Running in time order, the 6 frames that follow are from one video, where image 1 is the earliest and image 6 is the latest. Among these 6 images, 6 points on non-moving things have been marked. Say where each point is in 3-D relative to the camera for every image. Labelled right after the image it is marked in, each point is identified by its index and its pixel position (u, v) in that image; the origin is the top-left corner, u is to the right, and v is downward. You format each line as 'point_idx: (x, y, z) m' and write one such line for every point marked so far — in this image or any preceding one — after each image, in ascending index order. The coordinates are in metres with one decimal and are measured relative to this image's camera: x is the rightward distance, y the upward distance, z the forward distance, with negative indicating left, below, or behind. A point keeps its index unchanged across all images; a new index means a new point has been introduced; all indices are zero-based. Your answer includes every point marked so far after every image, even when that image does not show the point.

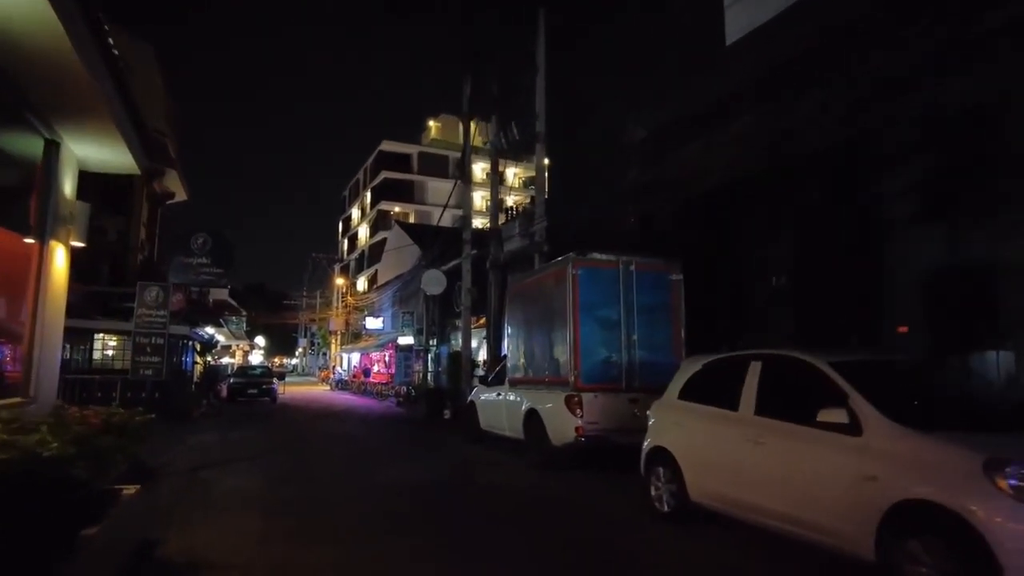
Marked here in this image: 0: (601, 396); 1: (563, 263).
0: (+1.3, -1.6, +10.0) m
1: (+0.8, +0.4, +10.4) m
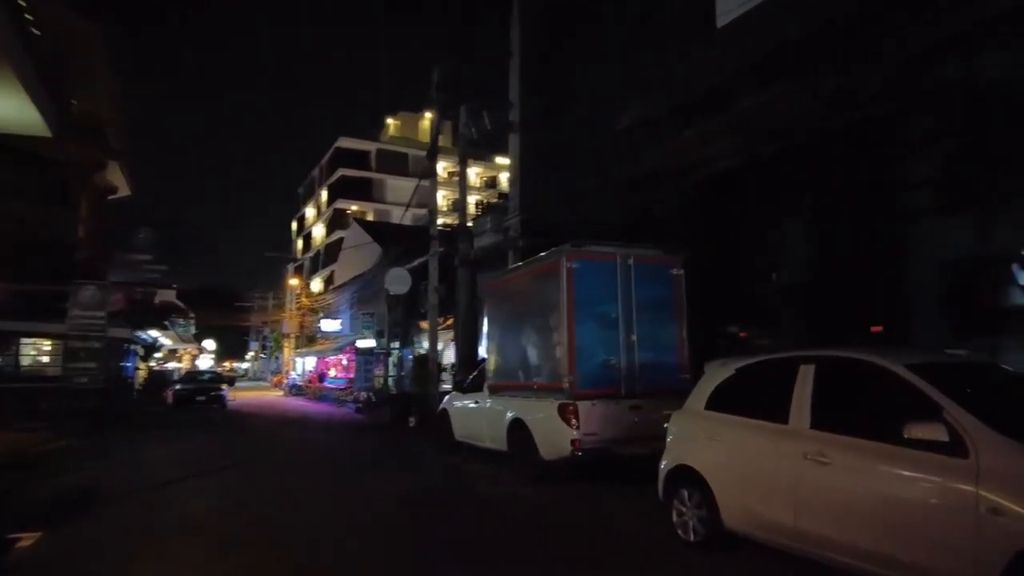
0: (+1.2, -1.5, +8.9) m
1: (+0.6, +0.4, +9.4) m
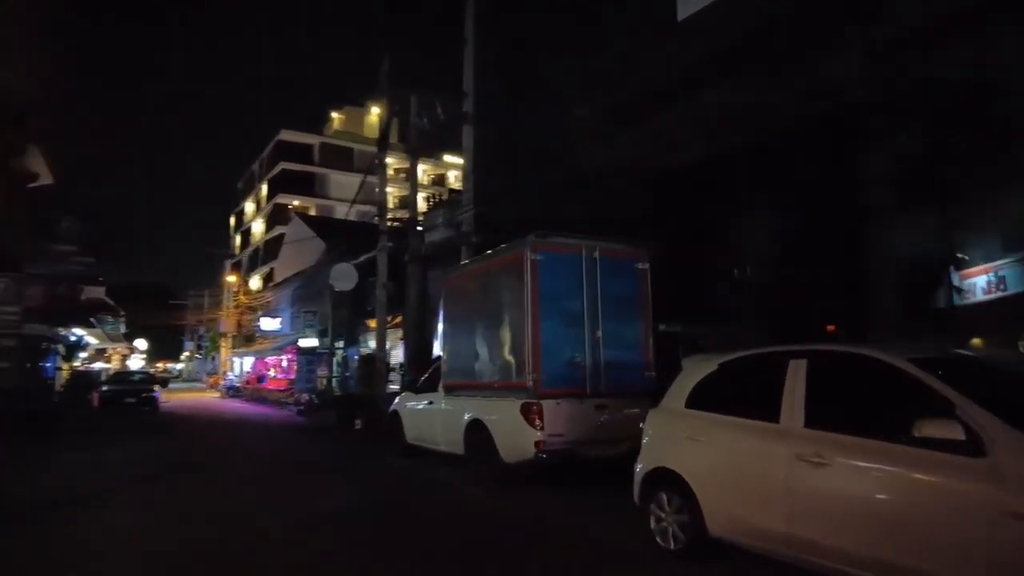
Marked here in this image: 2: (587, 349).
0: (+0.7, -1.5, +8.5) m
1: (+0.1, +0.5, +8.9) m
2: (+1.0, -0.8, +8.8) m
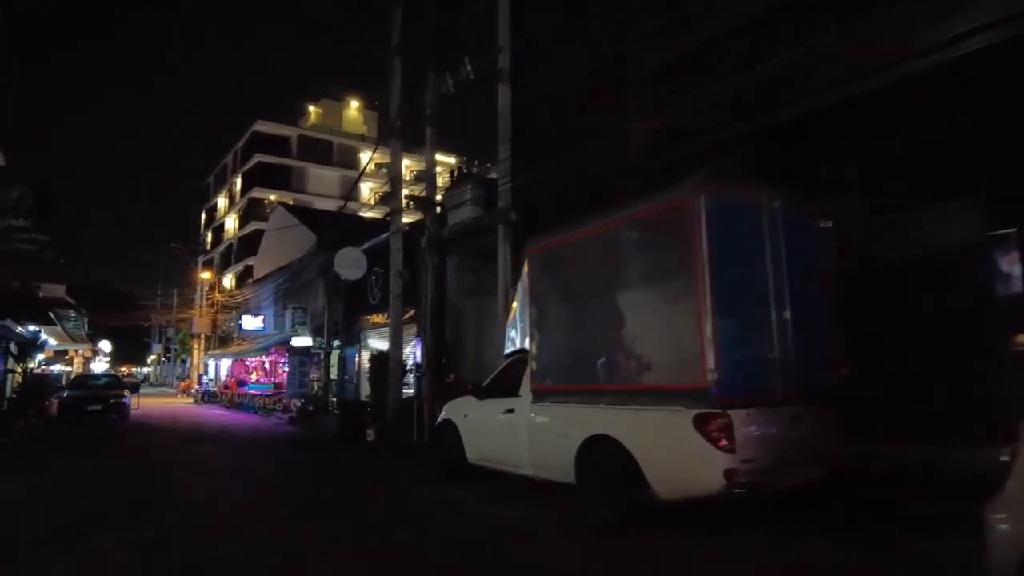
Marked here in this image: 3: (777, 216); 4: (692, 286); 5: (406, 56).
0: (+2.1, -1.1, +5.9) m
1: (+1.5, +0.9, +6.3) m
2: (+2.4, -0.4, +6.3) m
3: (+2.5, +0.7, +6.5) m
4: (+1.6, 0.0, +6.1) m
5: (-2.9, +6.3, +18.3) m
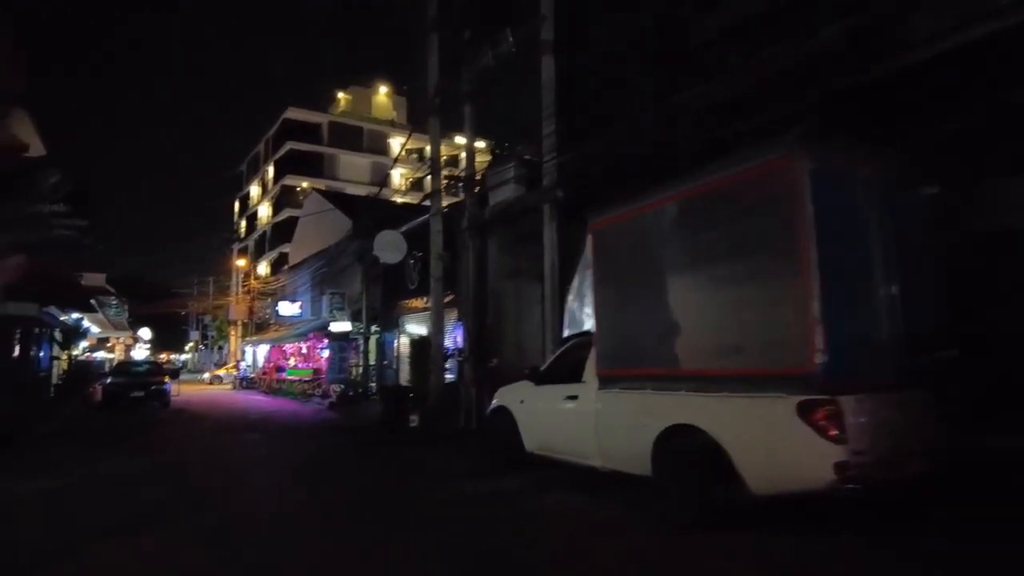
0: (+2.7, -0.9, +5.3) m
1: (+2.1, +1.1, +5.6) m
2: (+3.0, -0.2, +5.6) m
3: (+3.2, +0.9, +5.8) m
4: (+2.2, +0.2, +5.5) m
5: (-1.8, +6.7, +17.7) m
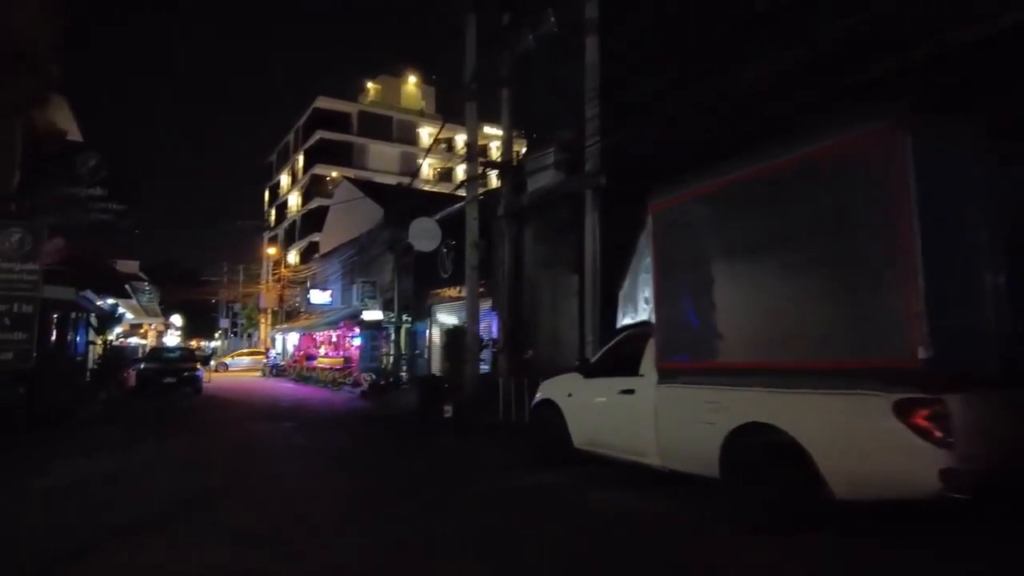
0: (+3.2, -0.8, +4.8) m
1: (+2.7, +1.2, +5.1) m
2: (+3.5, -0.1, +5.1) m
3: (+3.7, +1.0, +5.3) m
4: (+2.7, +0.3, +5.0) m
5: (-0.8, +7.0, +17.2) m
